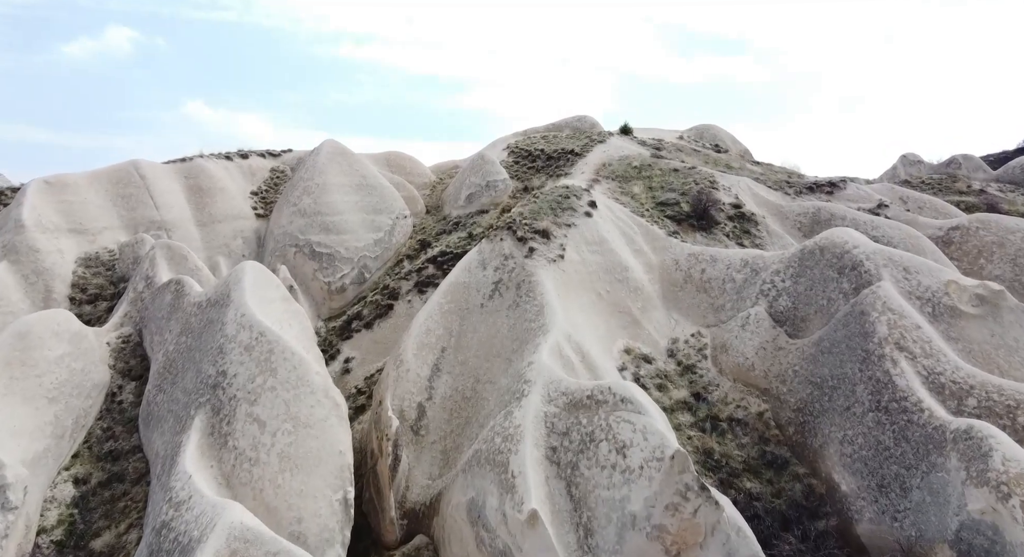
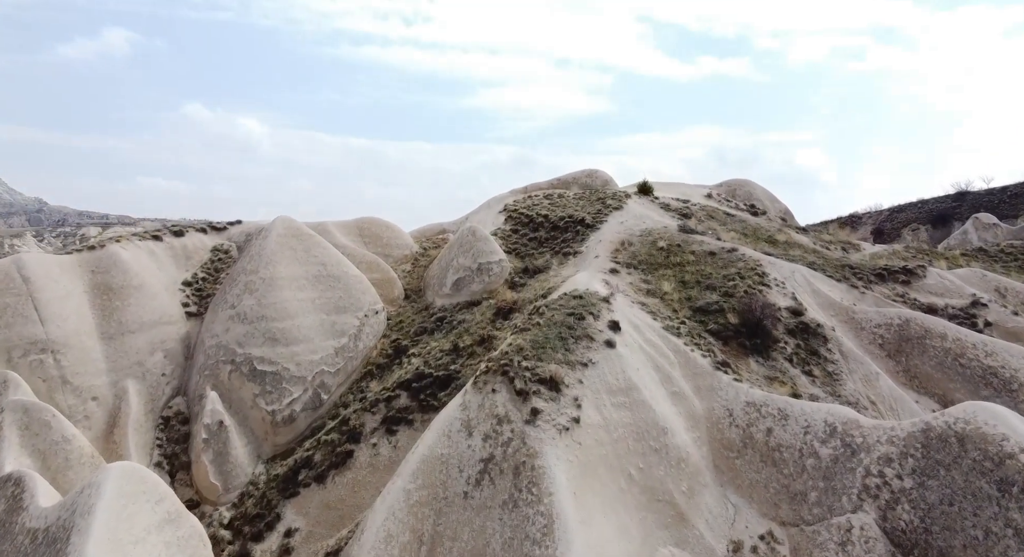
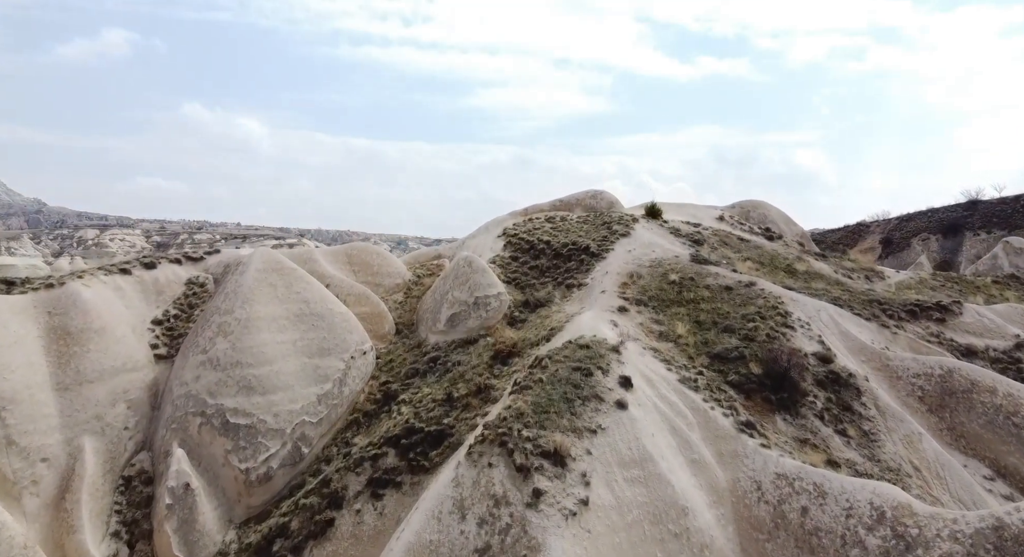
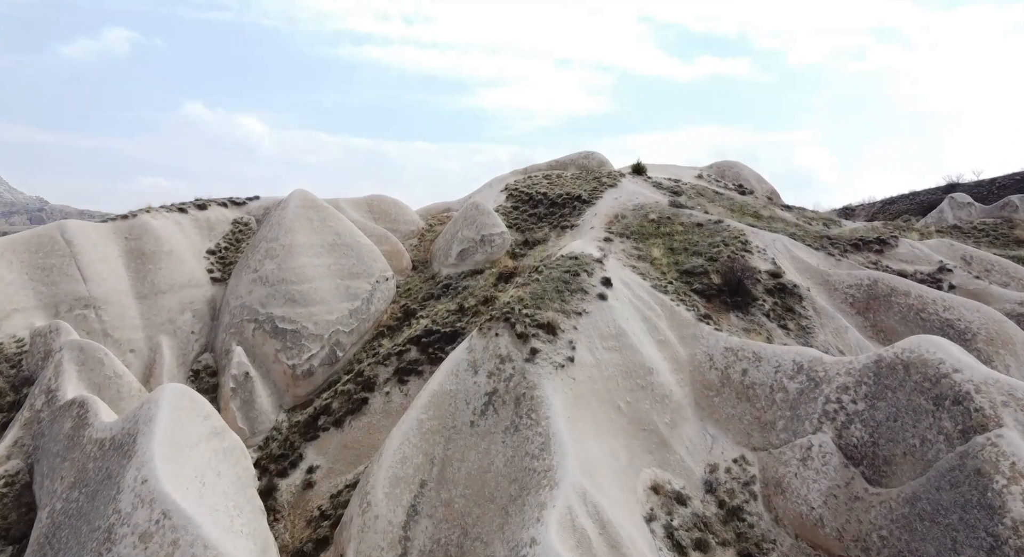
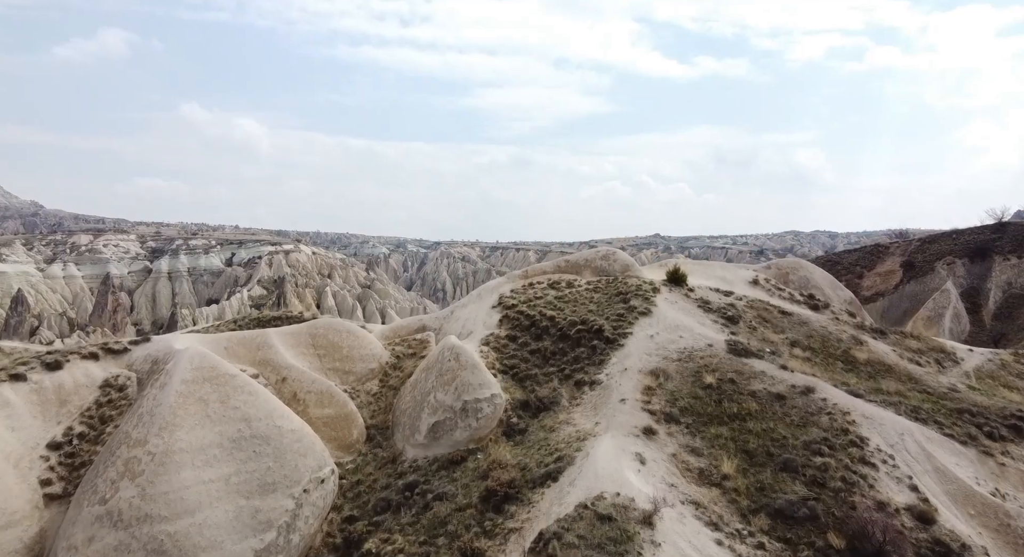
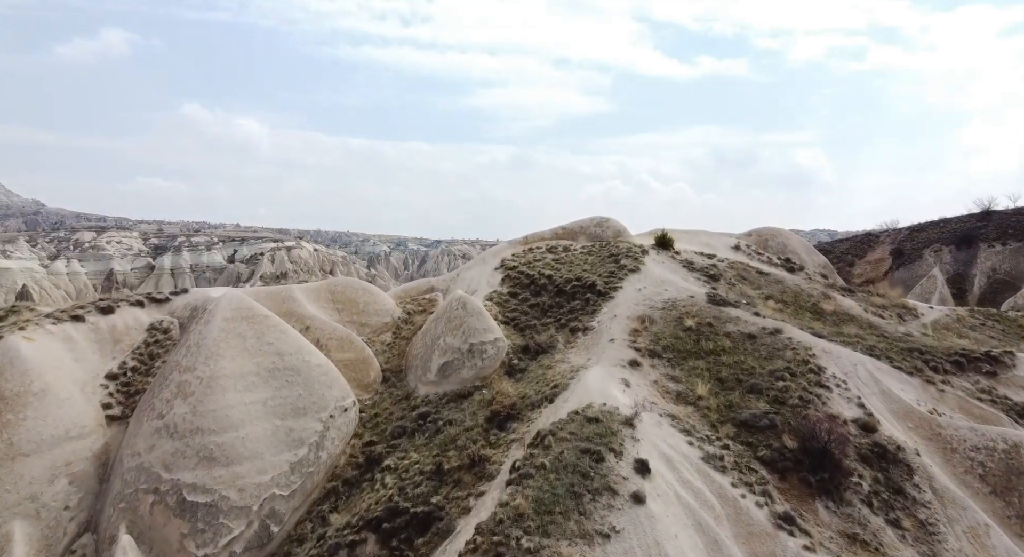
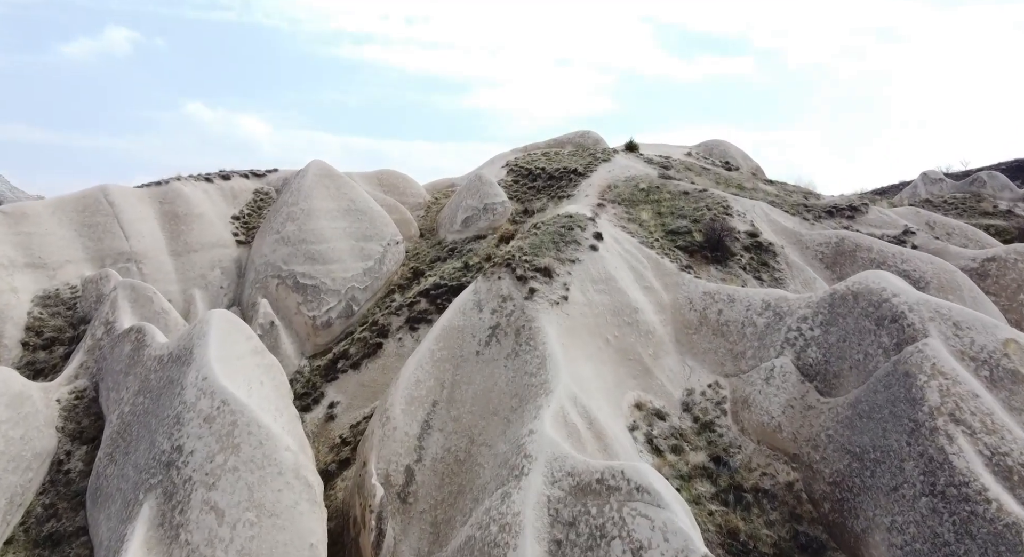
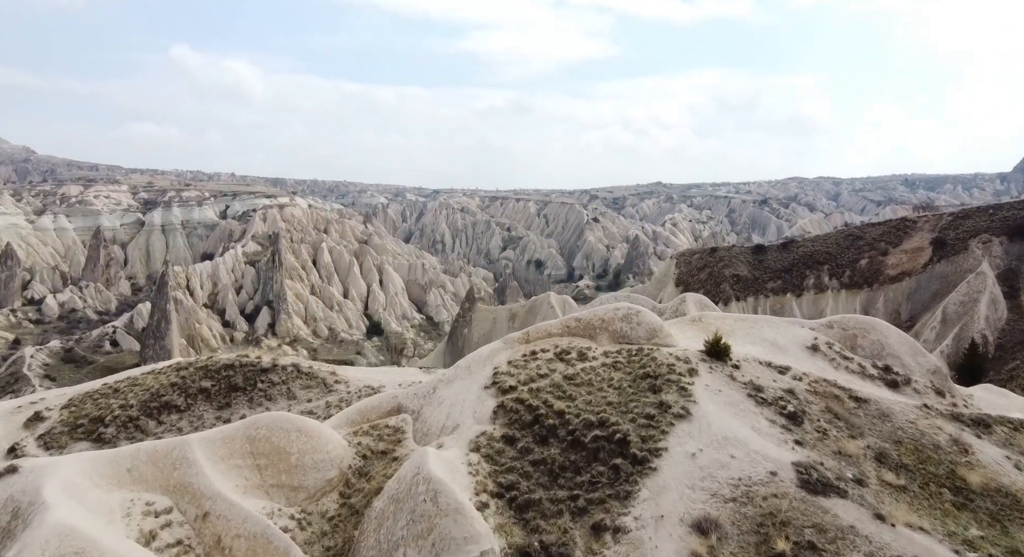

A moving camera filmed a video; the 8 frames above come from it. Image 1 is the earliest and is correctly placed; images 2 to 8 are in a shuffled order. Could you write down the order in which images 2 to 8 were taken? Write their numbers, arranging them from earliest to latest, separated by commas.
7, 4, 2, 3, 6, 5, 8
